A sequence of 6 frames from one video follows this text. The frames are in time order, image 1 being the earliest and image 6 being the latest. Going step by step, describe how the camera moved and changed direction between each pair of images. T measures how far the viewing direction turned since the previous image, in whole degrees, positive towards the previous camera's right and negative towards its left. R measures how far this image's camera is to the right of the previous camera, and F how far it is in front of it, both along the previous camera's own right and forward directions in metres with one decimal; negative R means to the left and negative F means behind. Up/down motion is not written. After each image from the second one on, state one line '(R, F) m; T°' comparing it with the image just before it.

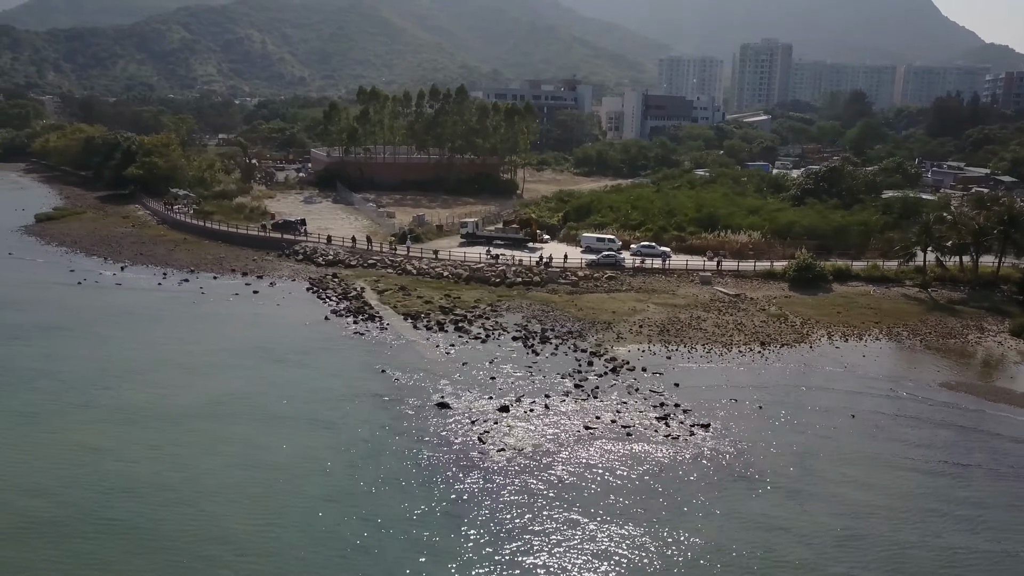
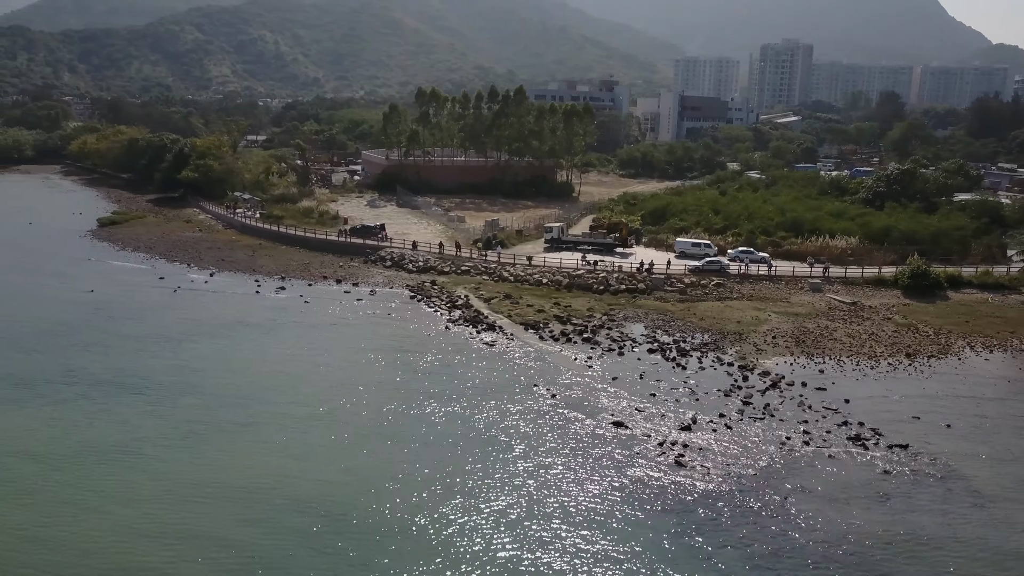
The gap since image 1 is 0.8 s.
(-4.2, +0.9) m; 0°
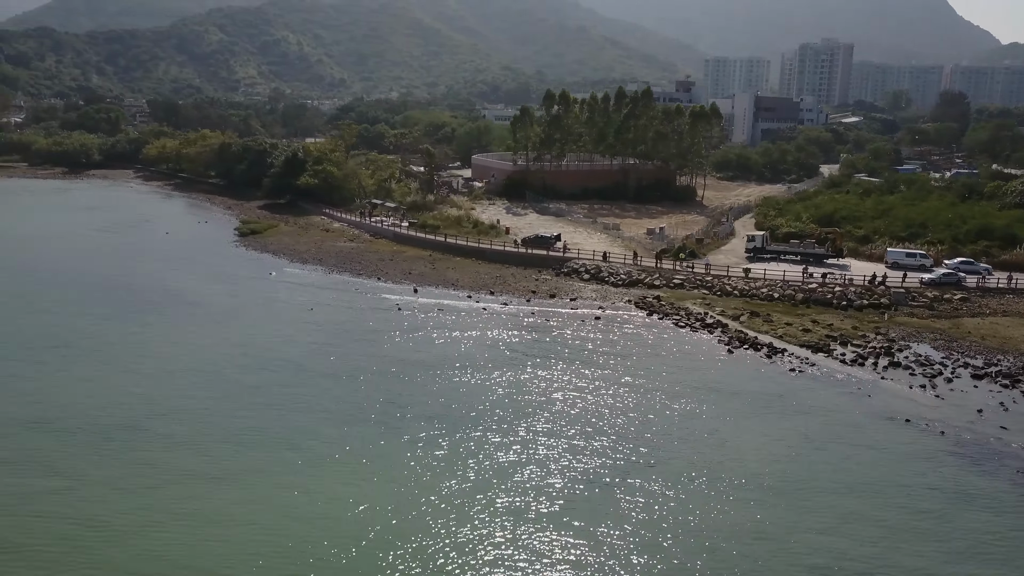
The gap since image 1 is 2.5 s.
(-9.1, +1.8) m; 0°
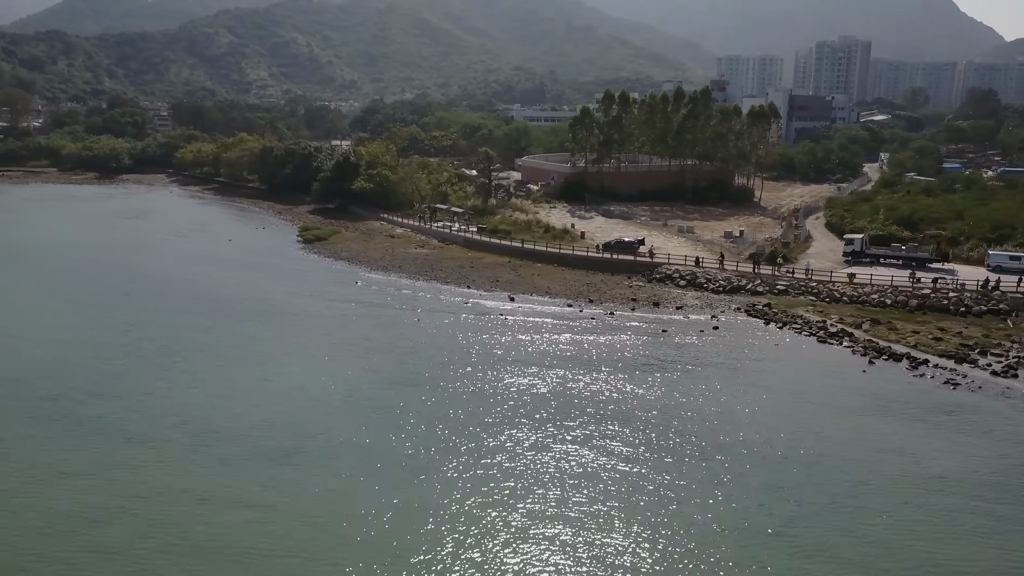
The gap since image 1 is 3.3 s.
(-4.0, +1.0) m; 0°
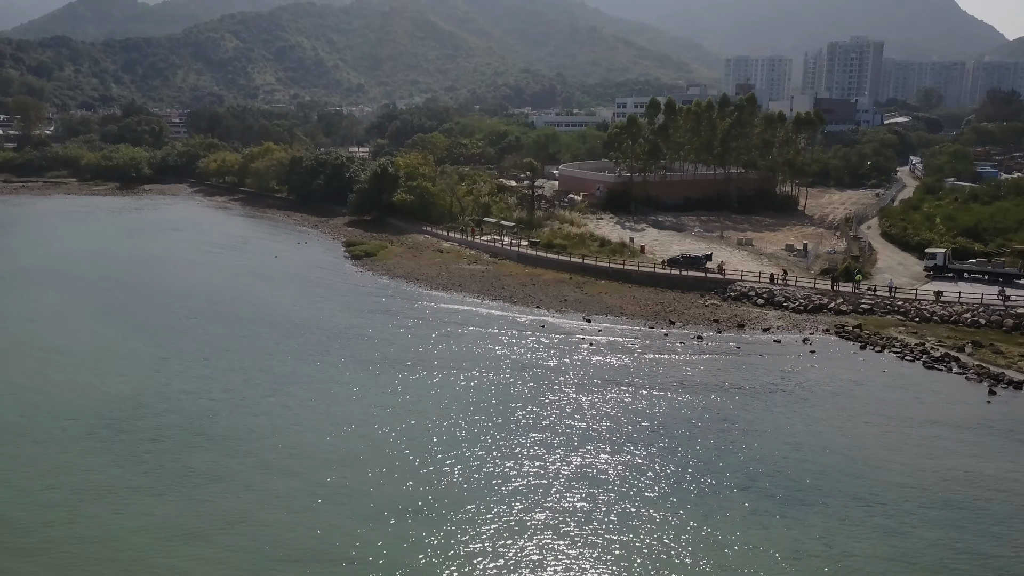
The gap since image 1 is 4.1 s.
(-3.0, +1.1) m; 0°
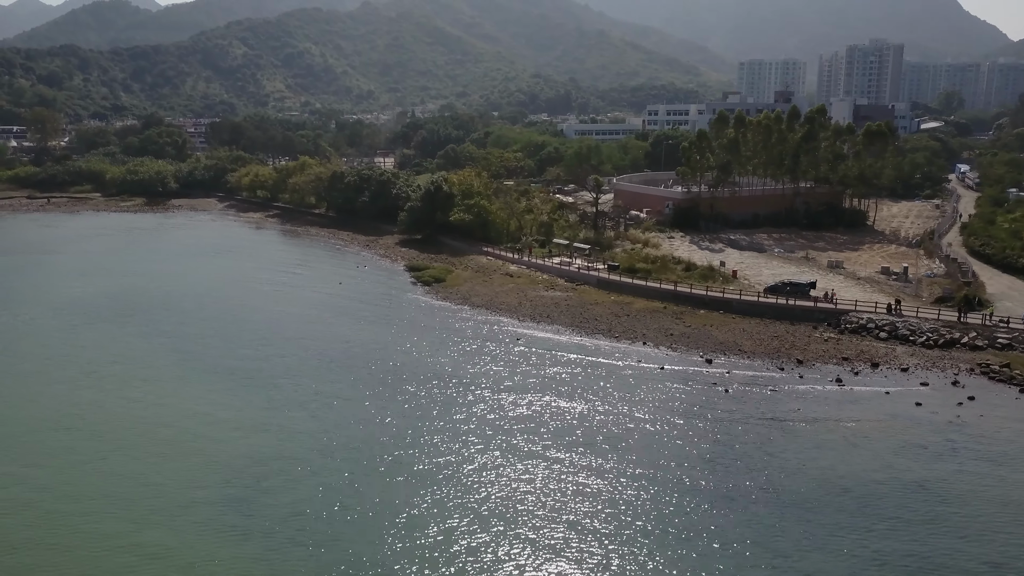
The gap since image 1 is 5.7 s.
(-4.1, +2.3) m; 0°
